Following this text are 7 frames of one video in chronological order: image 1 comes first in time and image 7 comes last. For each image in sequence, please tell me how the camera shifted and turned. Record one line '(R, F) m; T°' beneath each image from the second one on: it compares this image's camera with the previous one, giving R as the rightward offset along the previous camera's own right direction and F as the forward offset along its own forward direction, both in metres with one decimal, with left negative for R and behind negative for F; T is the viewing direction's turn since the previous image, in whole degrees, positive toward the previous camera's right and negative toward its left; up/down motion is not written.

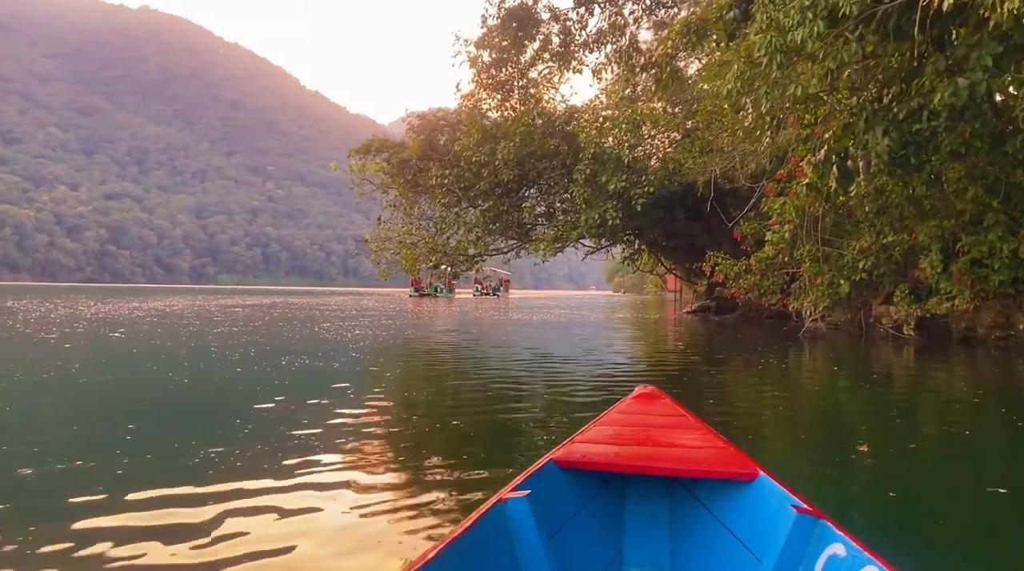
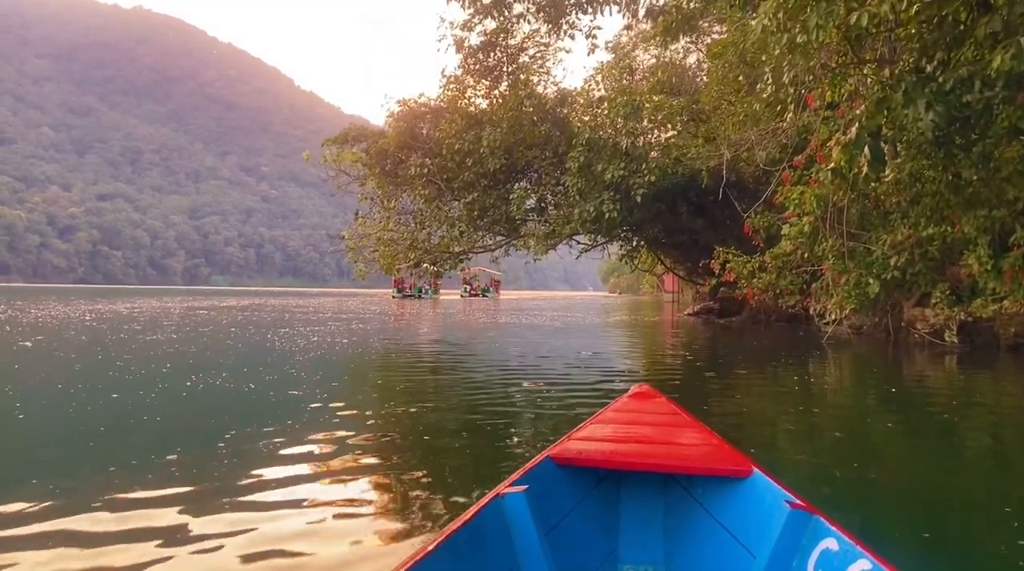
(+0.1, +1.2) m; 0°
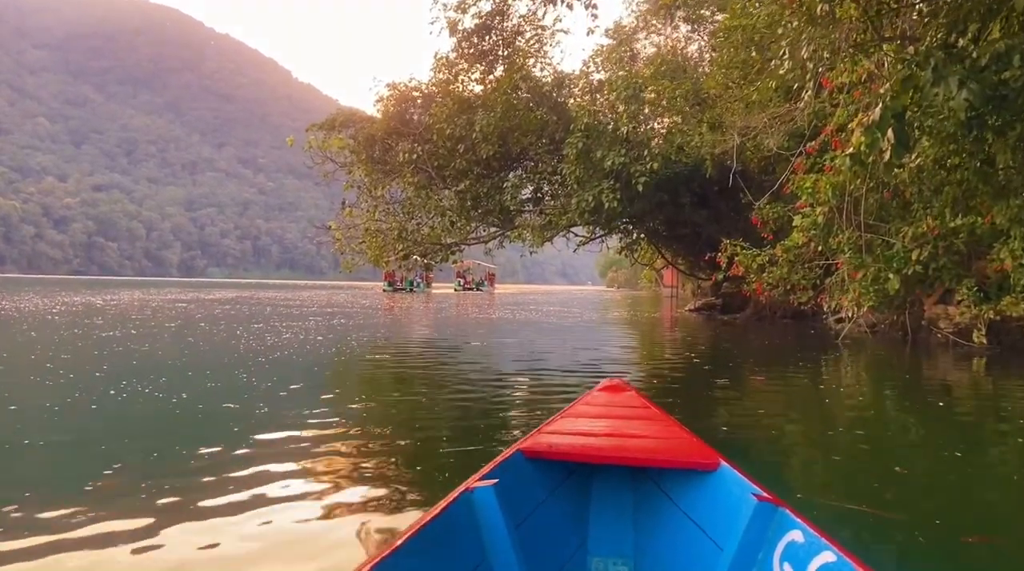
(+0.1, +0.6) m; 0°
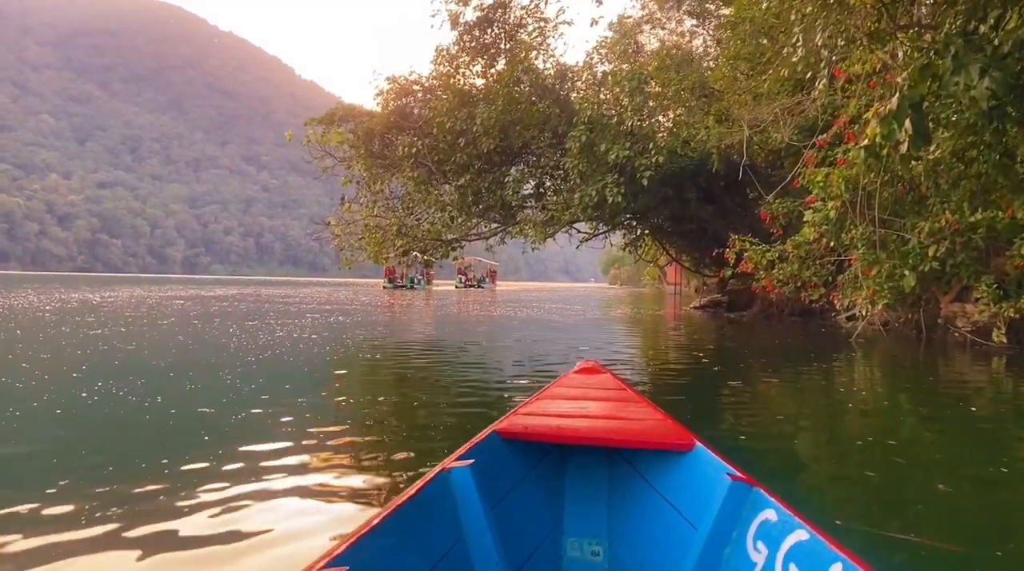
(0.0, +0.2) m; 0°
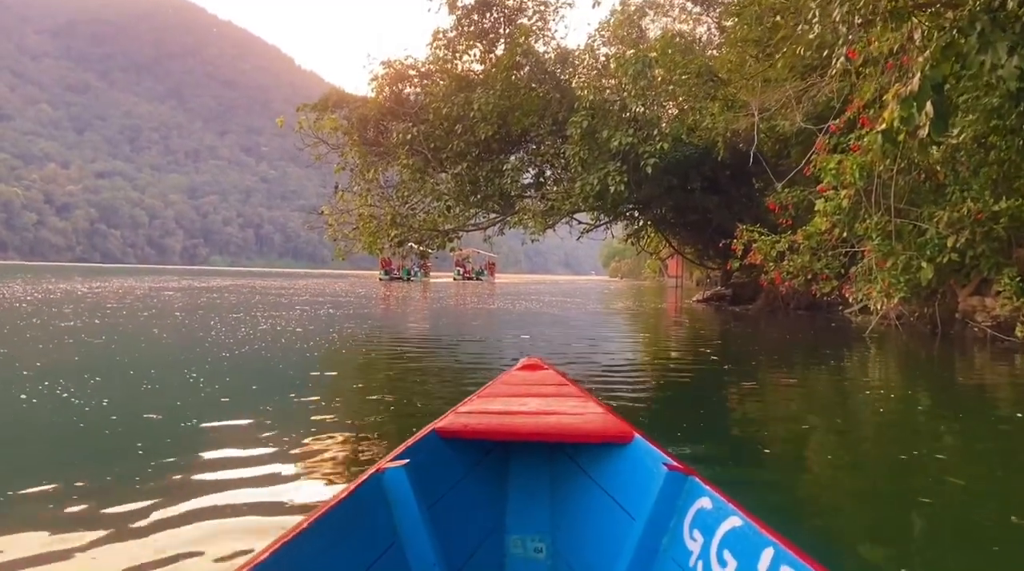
(0.0, +0.4) m; 0°
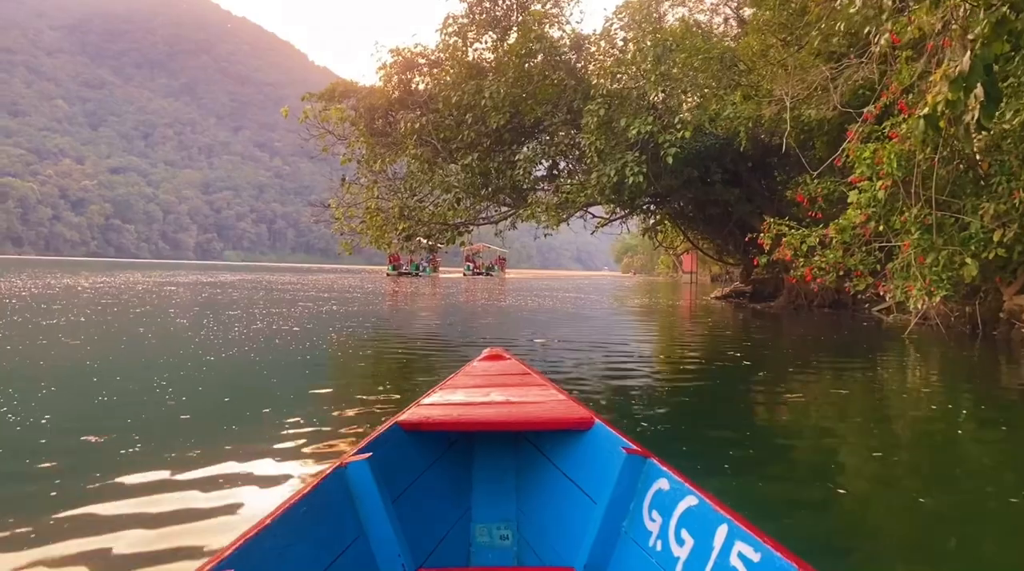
(0.0, +0.4) m; -1°
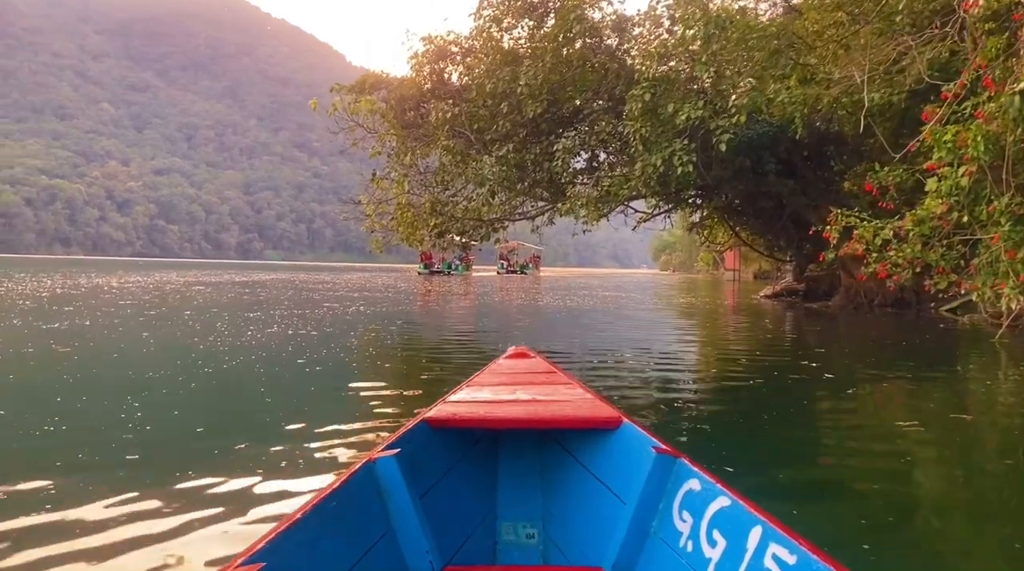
(0.0, +0.6) m; -3°
